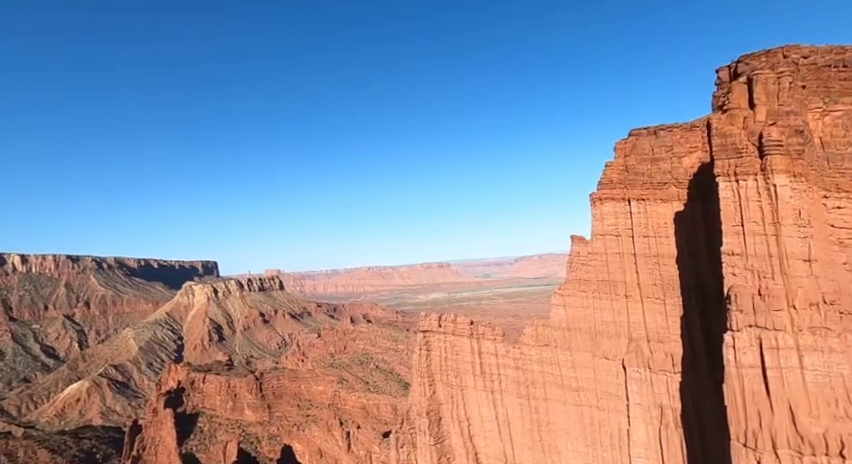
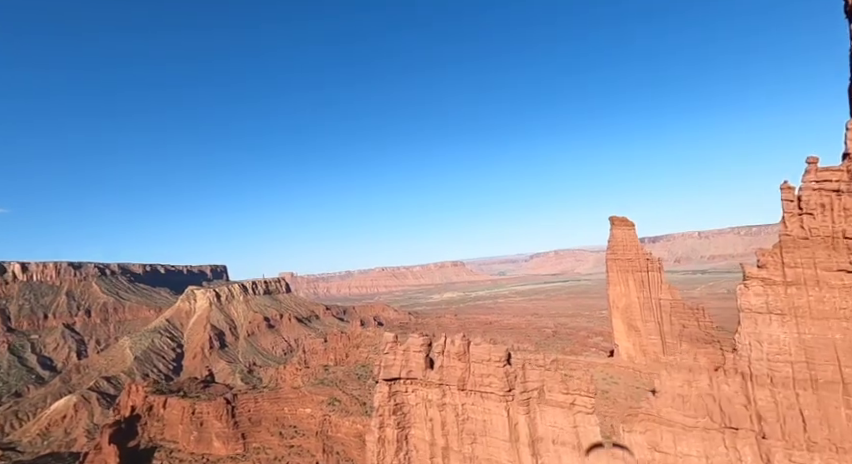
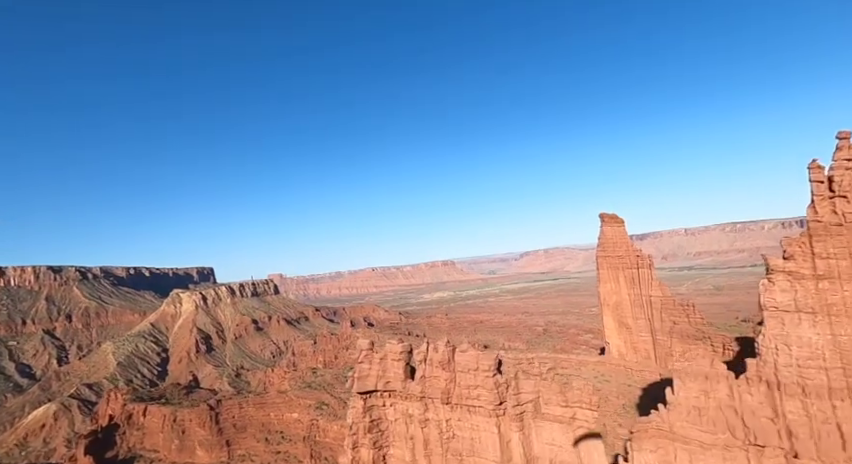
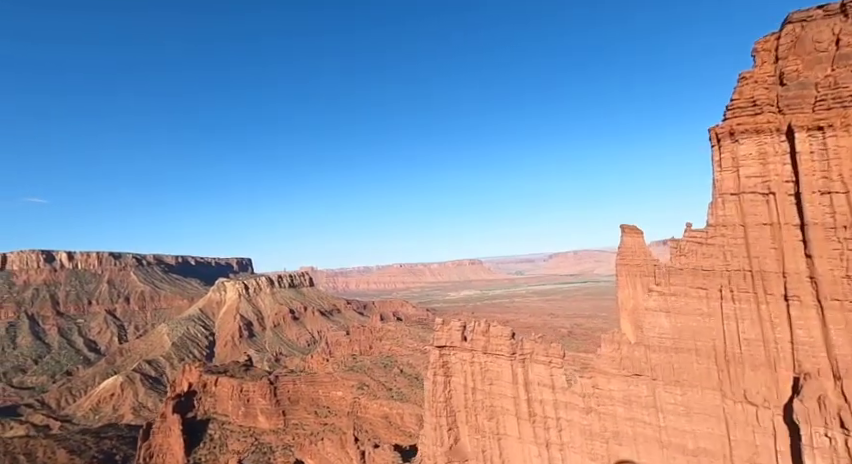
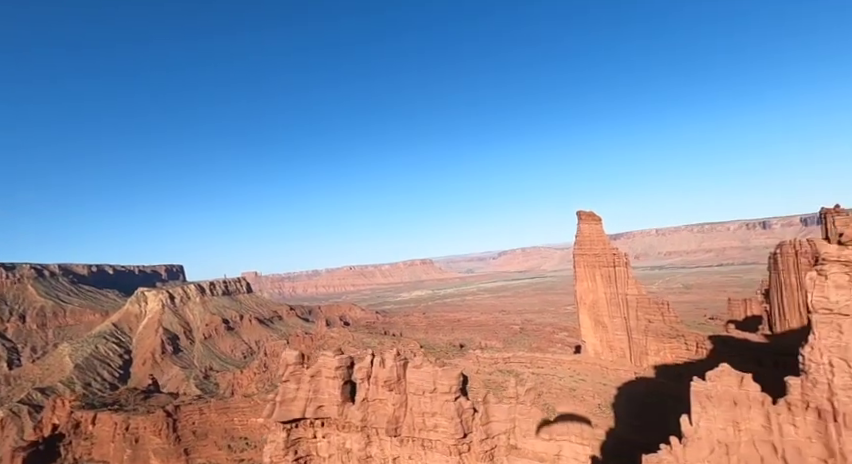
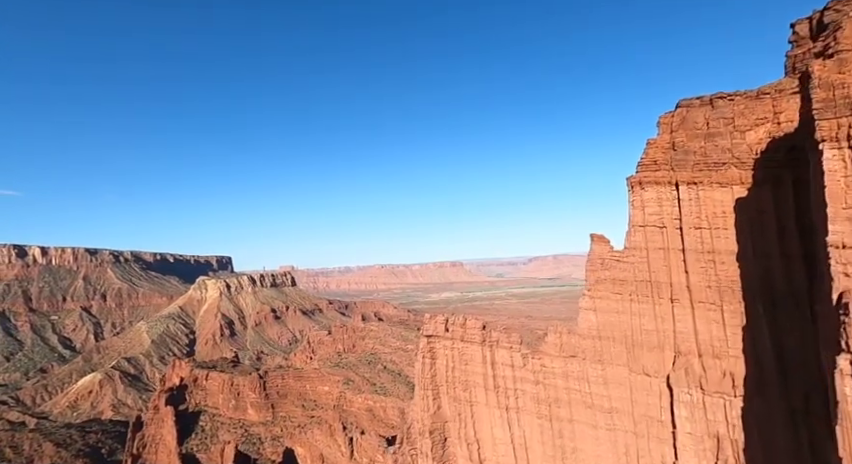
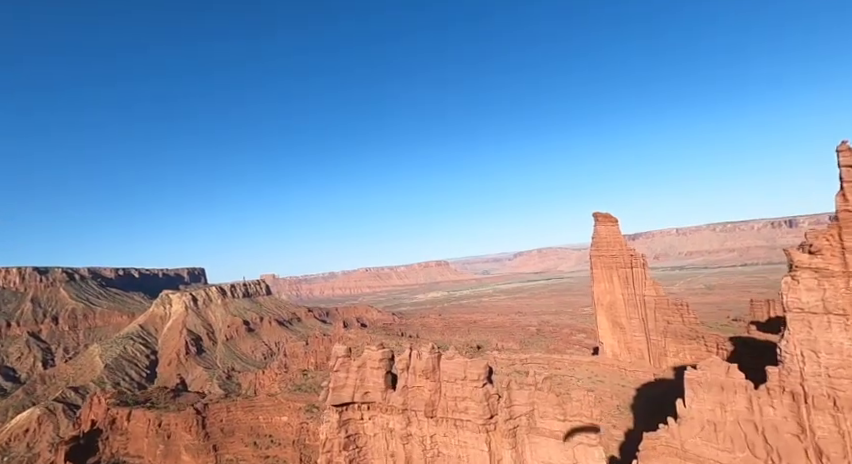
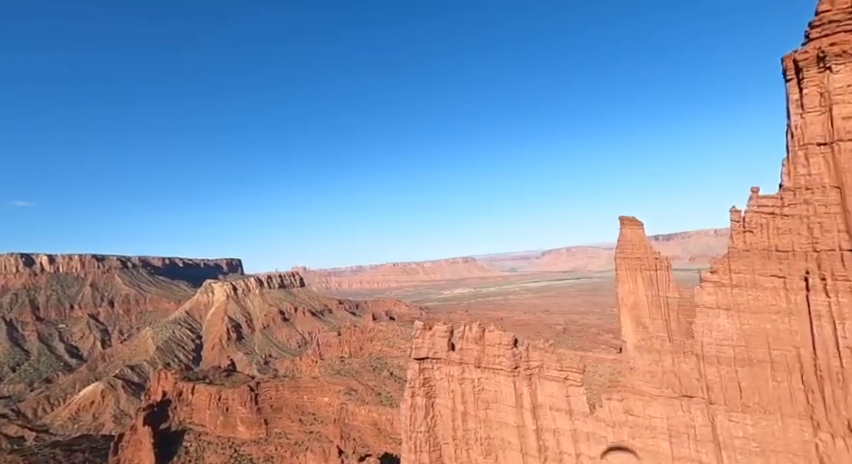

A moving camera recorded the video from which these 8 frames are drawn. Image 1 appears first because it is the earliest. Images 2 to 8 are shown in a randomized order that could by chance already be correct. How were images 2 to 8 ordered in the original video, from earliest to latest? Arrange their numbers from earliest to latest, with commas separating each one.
6, 4, 8, 2, 3, 7, 5
